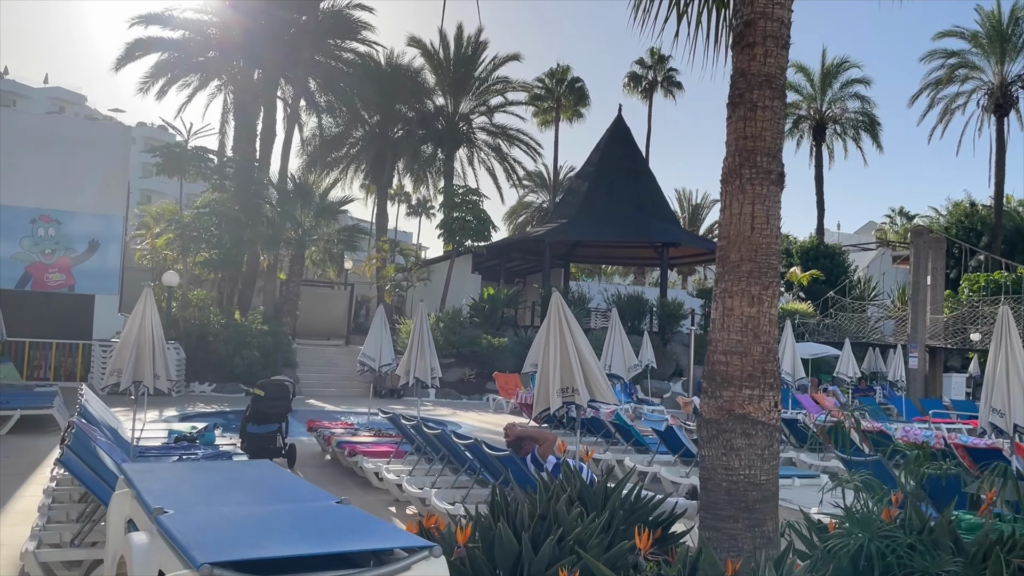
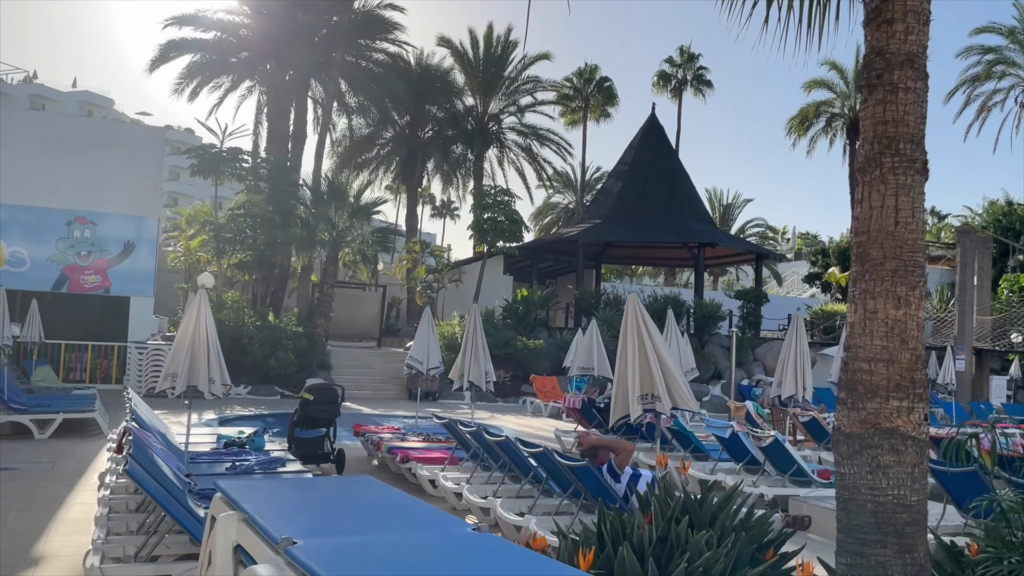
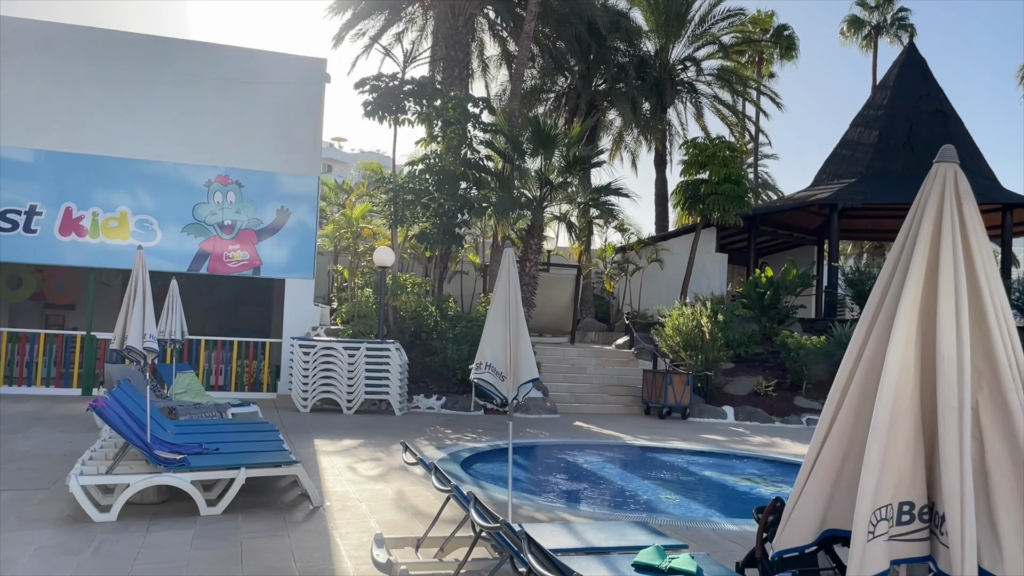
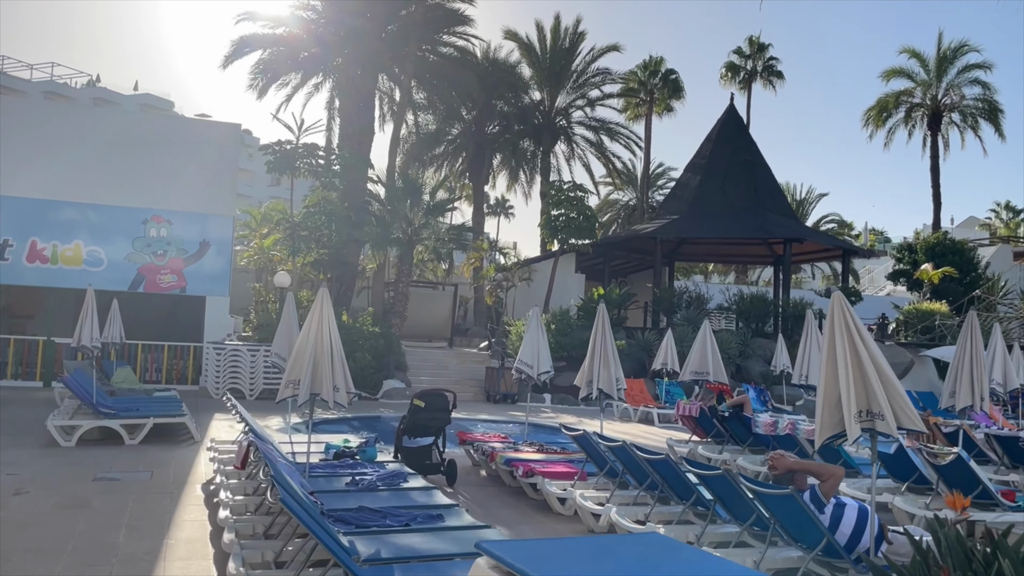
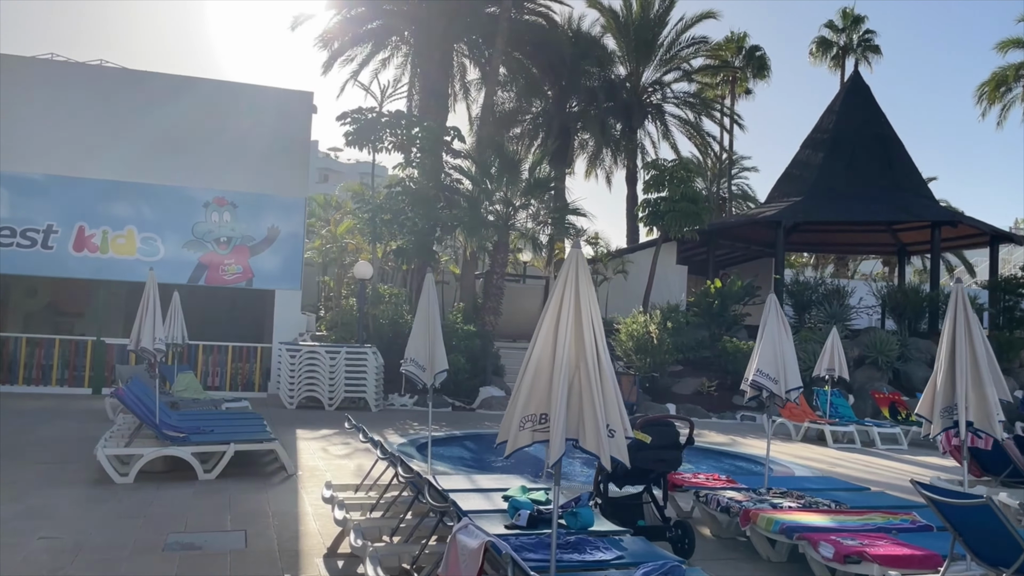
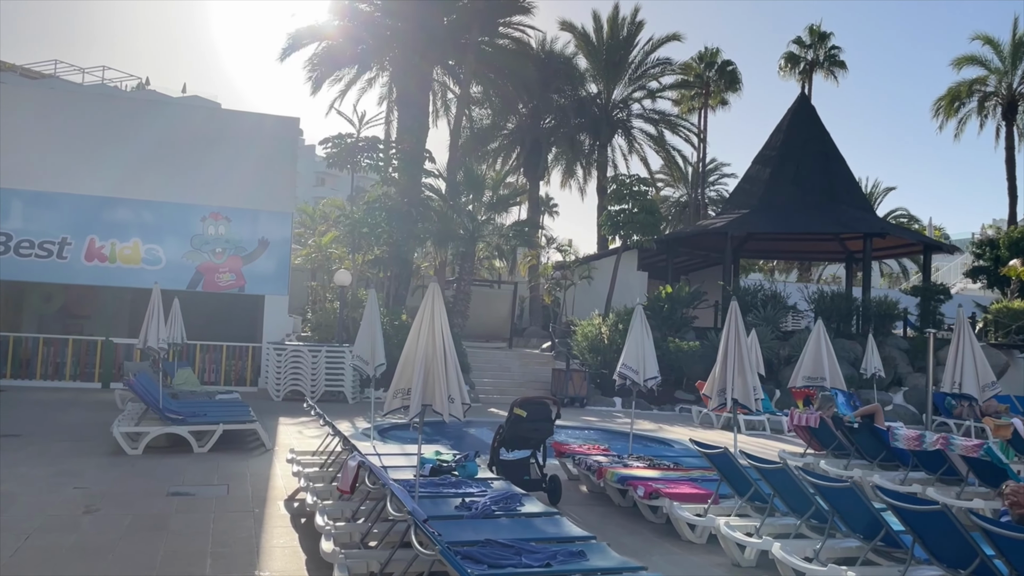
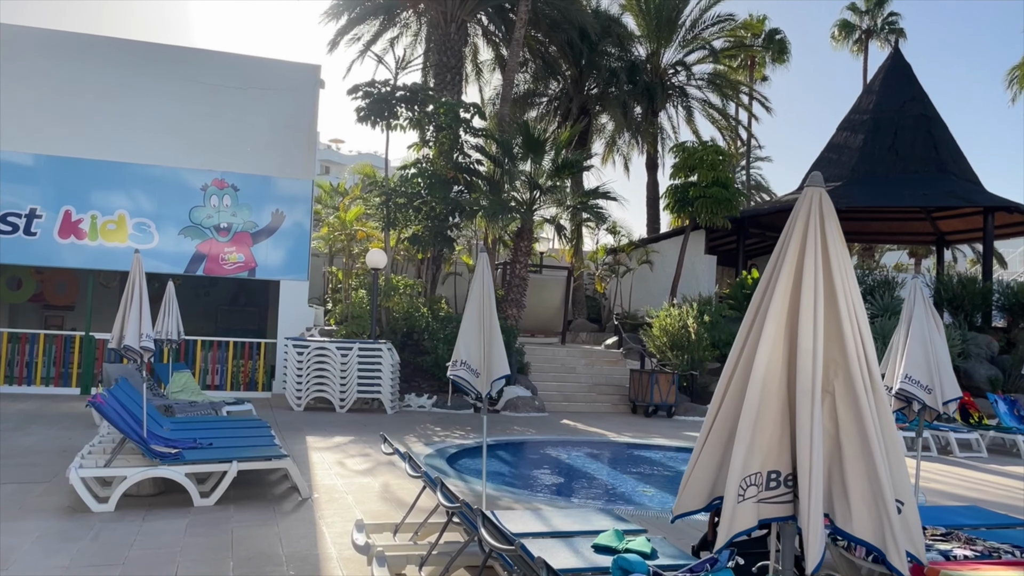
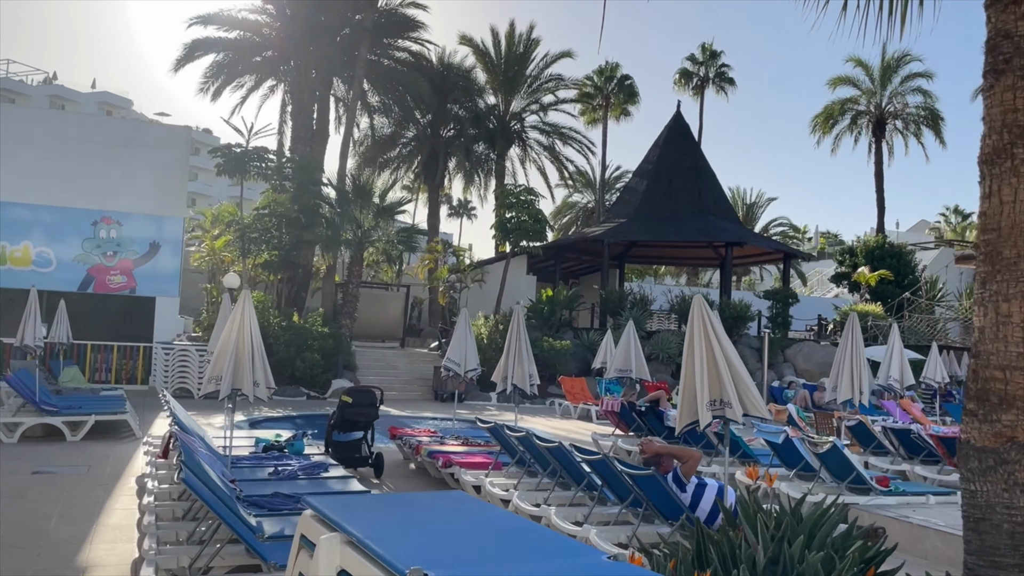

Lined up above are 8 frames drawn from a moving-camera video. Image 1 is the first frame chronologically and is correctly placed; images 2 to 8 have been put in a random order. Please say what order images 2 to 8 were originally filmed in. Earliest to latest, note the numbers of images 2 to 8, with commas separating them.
2, 8, 4, 6, 5, 7, 3
